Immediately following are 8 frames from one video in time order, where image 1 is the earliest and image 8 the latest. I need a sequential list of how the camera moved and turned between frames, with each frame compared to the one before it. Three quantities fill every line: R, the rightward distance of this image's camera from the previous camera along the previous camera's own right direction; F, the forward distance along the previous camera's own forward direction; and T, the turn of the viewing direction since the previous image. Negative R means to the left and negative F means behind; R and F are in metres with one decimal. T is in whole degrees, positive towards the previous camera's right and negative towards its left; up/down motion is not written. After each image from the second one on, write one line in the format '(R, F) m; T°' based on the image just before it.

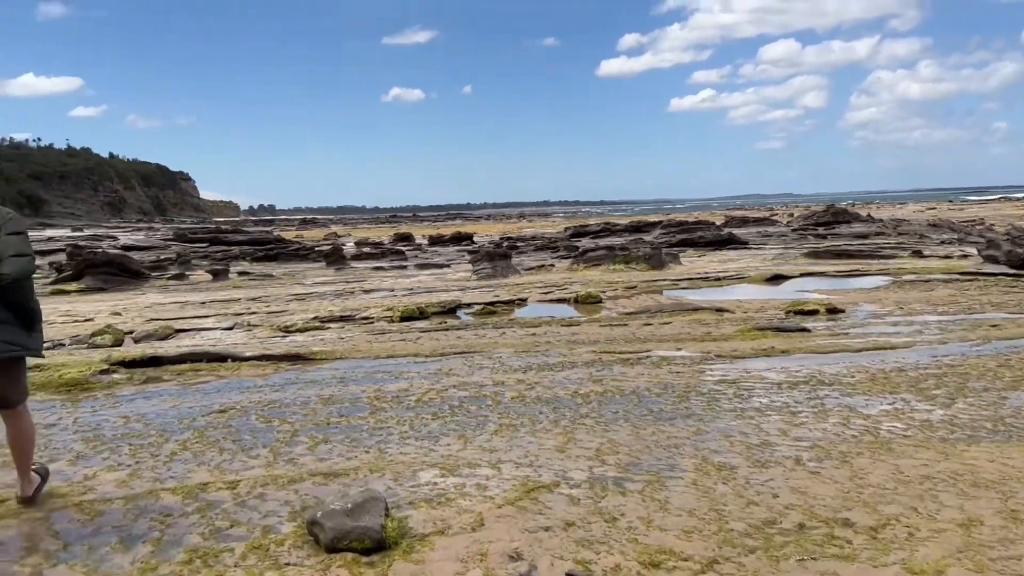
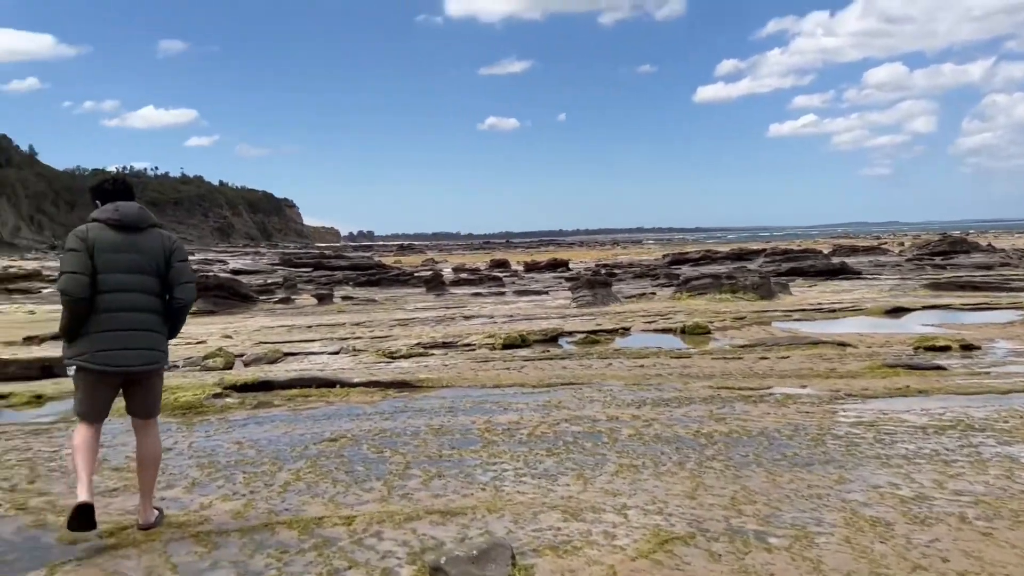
(-0.2, +0.3) m; -6°
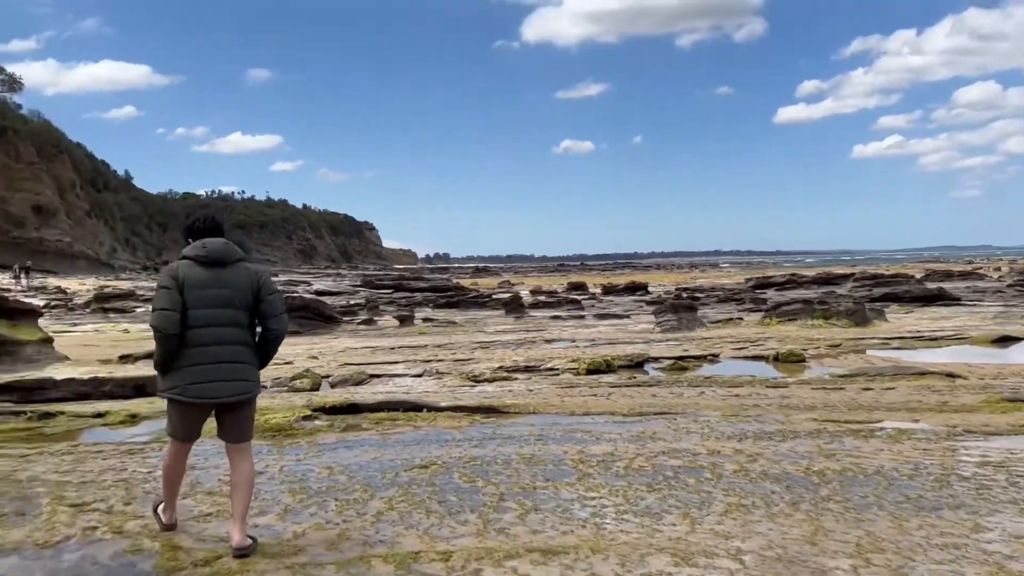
(-0.2, +0.2) m; -5°
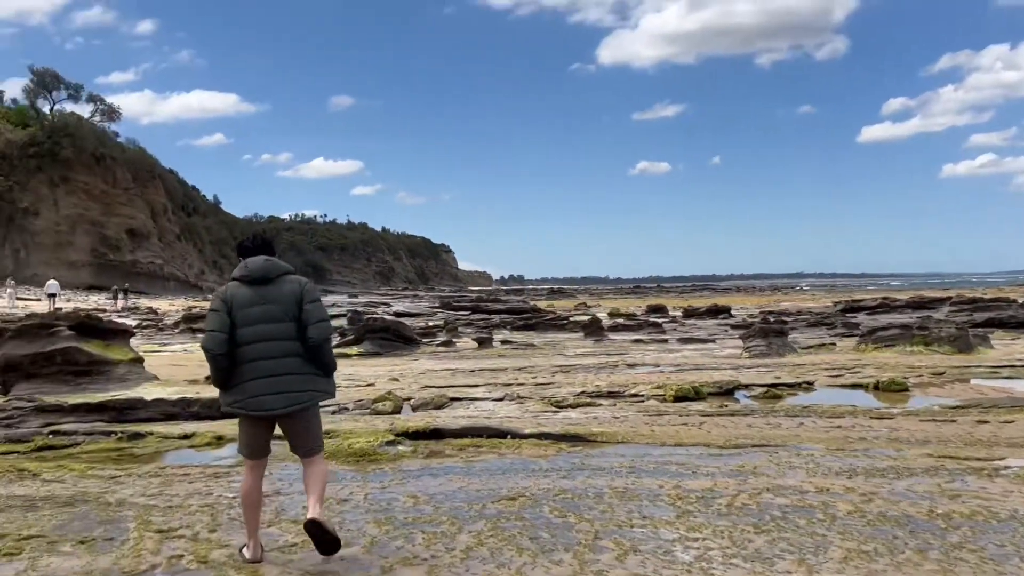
(-0.1, +0.3) m; -5°
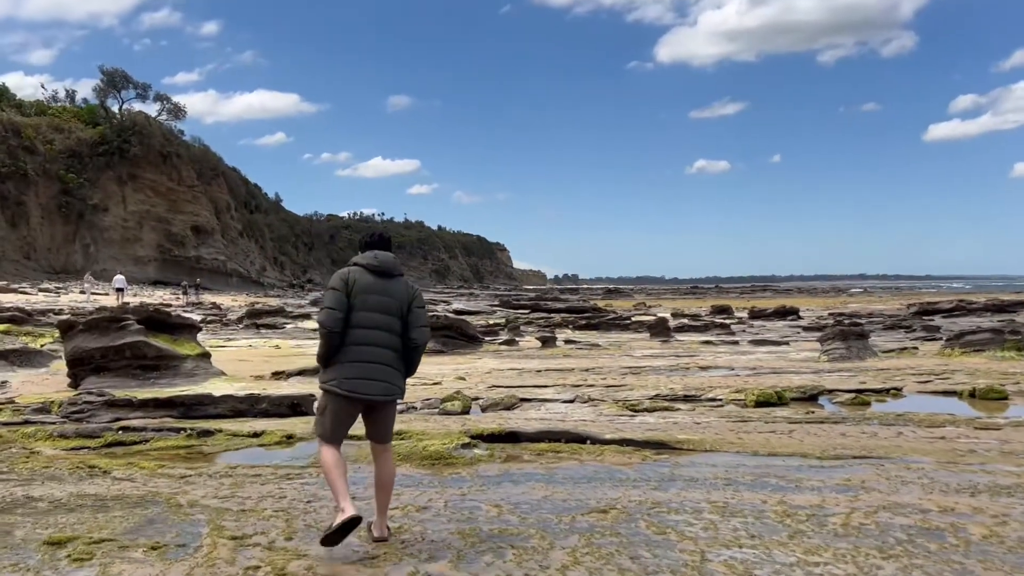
(-0.3, +0.4) m; -4°
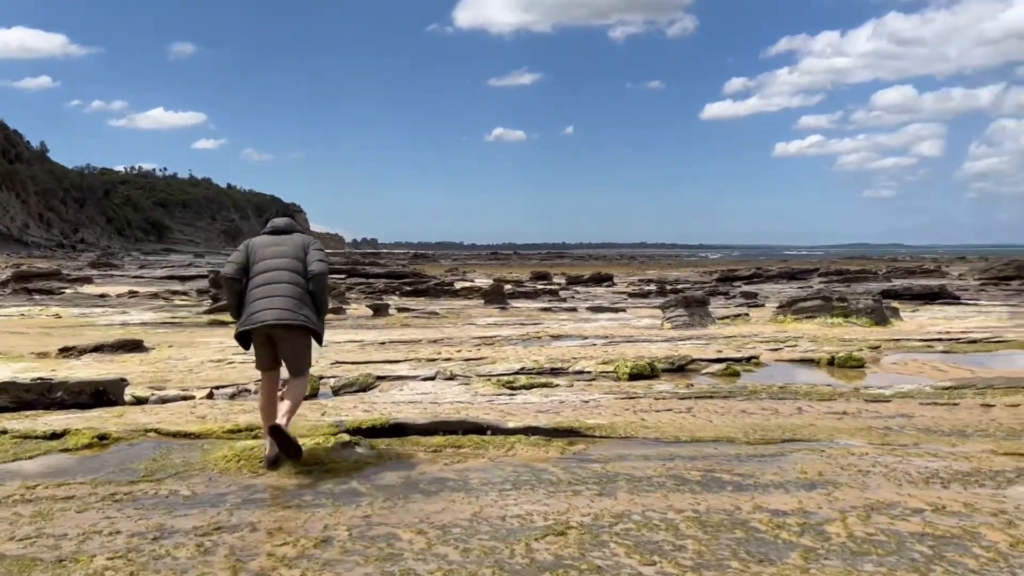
(-0.8, +1.5) m; +14°
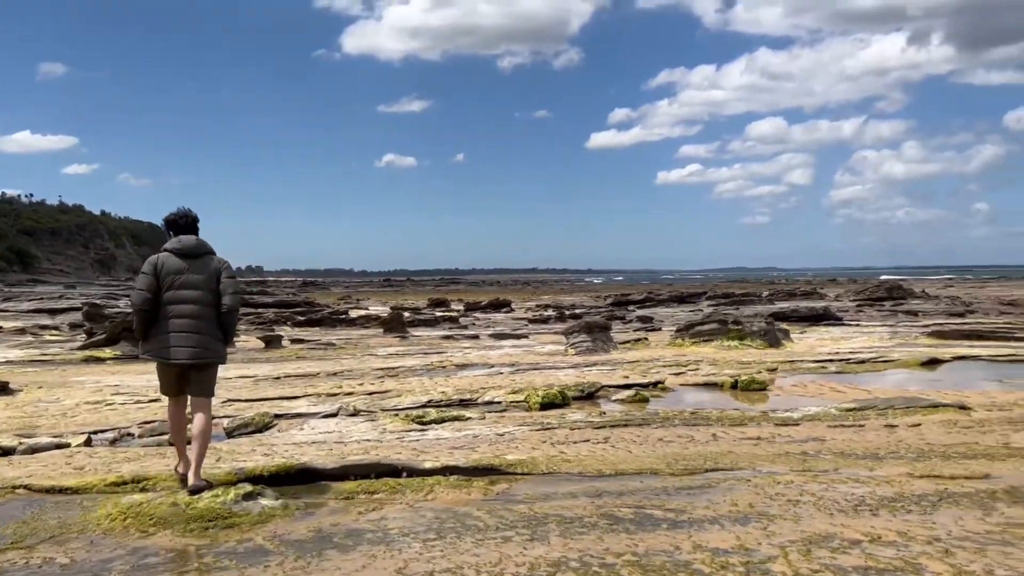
(-0.2, +0.4) m; +7°
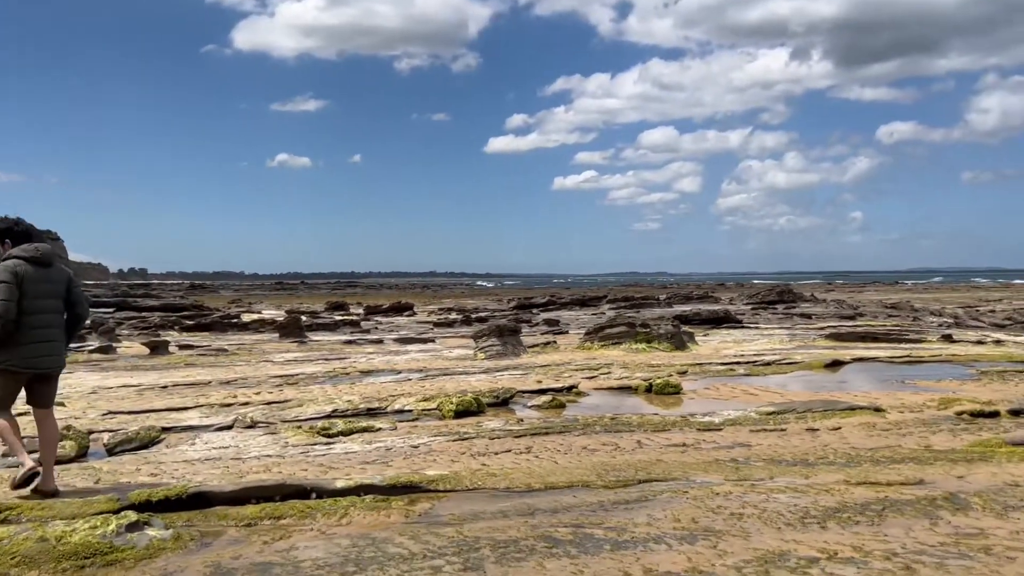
(-0.2, +0.6) m; +7°
